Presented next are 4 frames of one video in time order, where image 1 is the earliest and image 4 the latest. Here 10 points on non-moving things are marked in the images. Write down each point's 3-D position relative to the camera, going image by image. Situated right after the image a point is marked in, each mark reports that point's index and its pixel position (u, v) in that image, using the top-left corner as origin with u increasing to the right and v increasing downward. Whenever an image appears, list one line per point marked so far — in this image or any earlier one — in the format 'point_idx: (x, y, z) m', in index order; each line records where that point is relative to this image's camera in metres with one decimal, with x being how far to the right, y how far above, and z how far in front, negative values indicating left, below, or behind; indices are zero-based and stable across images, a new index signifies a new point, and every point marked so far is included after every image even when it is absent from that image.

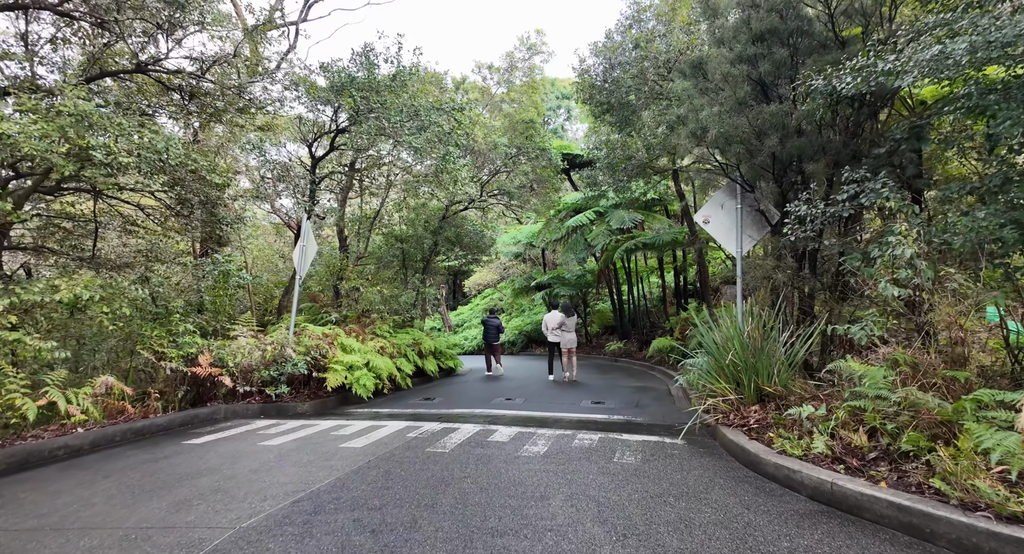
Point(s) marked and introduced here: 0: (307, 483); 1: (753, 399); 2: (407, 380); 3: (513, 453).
0: (-1.6, -1.6, +4.2) m
1: (+2.5, -1.3, +5.7) m
2: (-2.2, -2.1, +11.4) m
3: (0.0, -1.7, +5.2) m
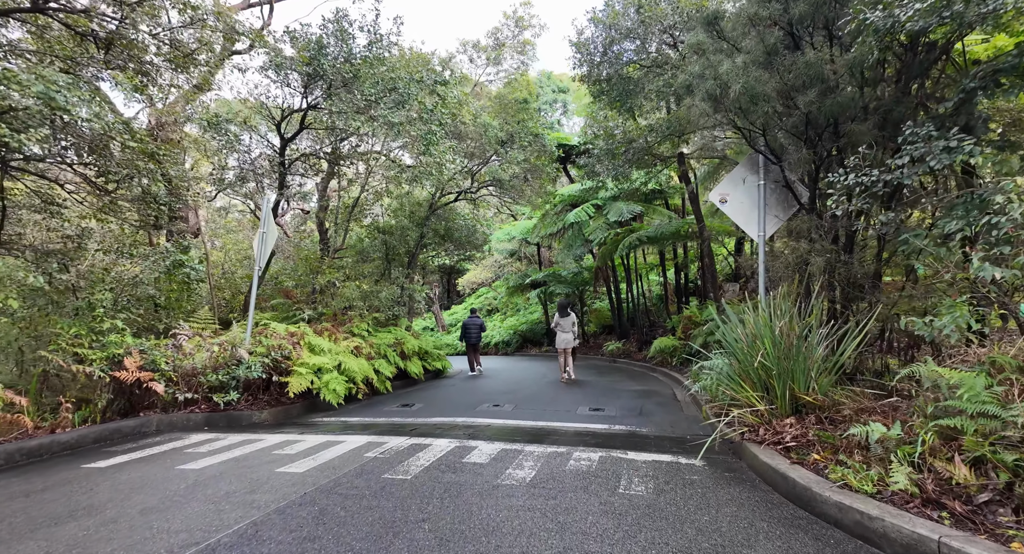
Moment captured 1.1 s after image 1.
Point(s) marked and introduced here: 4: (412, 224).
0: (-1.7, -1.4, +3.1) m
1: (+2.4, -1.2, +4.7) m
2: (-2.4, -2.0, +10.4) m
3: (-0.1, -1.5, +4.2) m
4: (-2.5, +1.3, +13.9) m
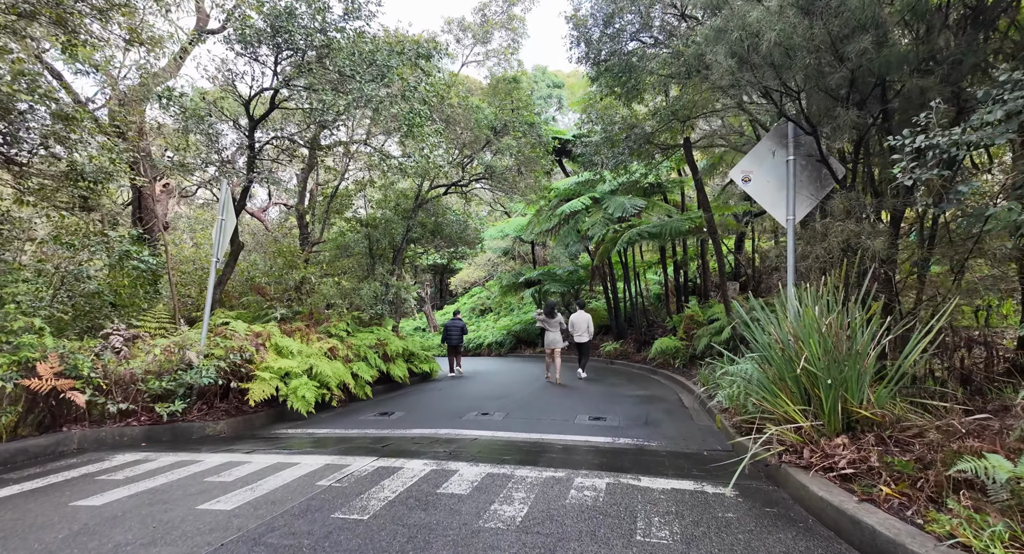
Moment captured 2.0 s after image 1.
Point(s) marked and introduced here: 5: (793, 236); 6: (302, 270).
0: (-1.8, -1.3, +2.2) m
1: (+2.3, -1.1, +3.8) m
2: (-2.5, -1.9, +9.4) m
3: (-0.2, -1.4, +3.3) m
4: (-2.7, +1.4, +13.0) m
5: (+2.7, +0.4, +5.2) m
6: (-4.2, +0.1, +11.0) m
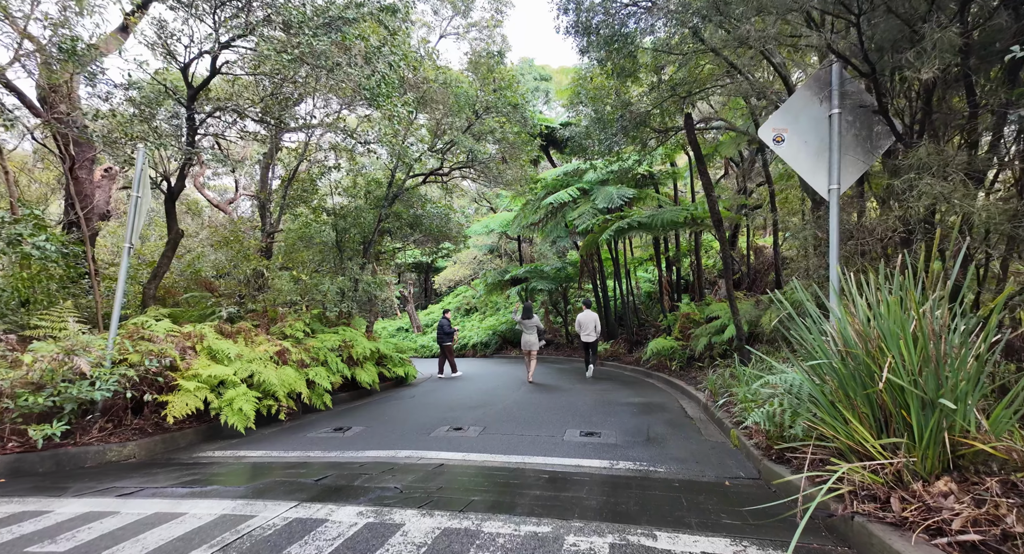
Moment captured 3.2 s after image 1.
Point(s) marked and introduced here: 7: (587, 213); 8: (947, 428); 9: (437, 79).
0: (-1.9, -1.2, +1.0) m
1: (+2.1, -0.9, +2.7) m
2: (-2.8, -1.8, +8.2) m
3: (-0.4, -1.3, +2.1) m
4: (-3.1, +1.5, +11.7) m
5: (+2.5, +0.5, +4.1) m
6: (-4.6, +0.2, +9.7) m
7: (+2.2, +1.9, +16.1) m
8: (+2.1, -0.8, +2.7) m
9: (-1.8, +4.9, +13.3) m
